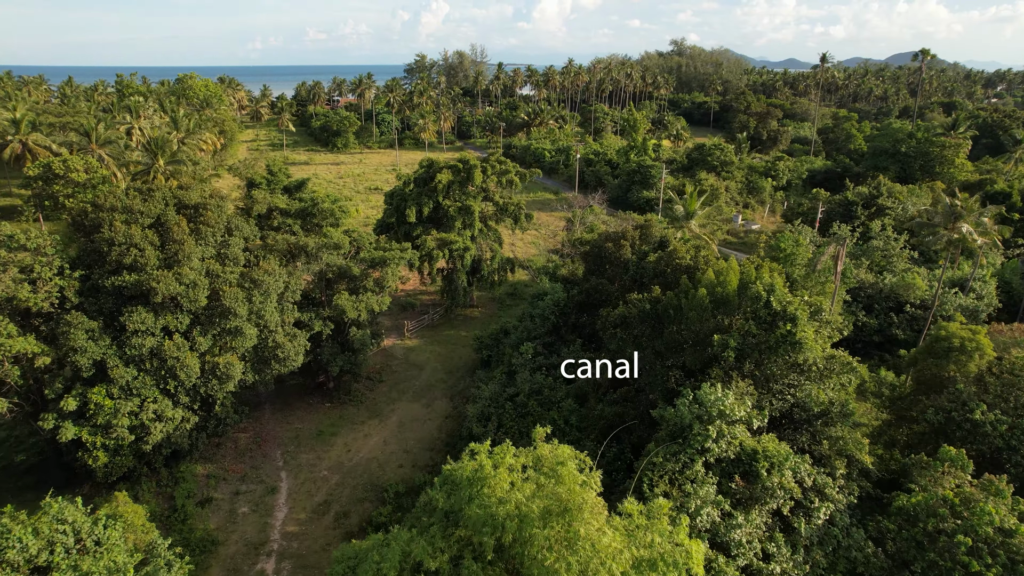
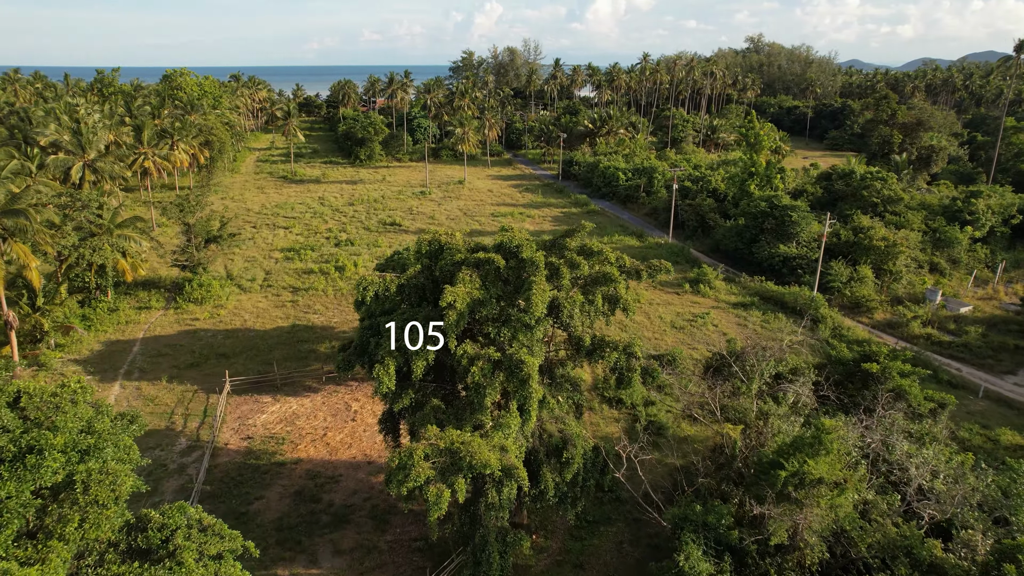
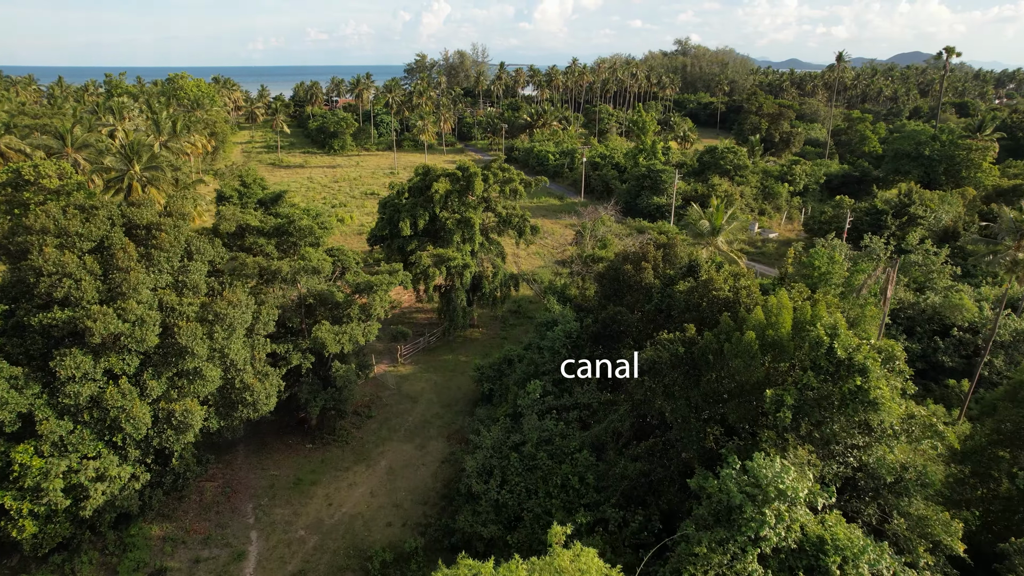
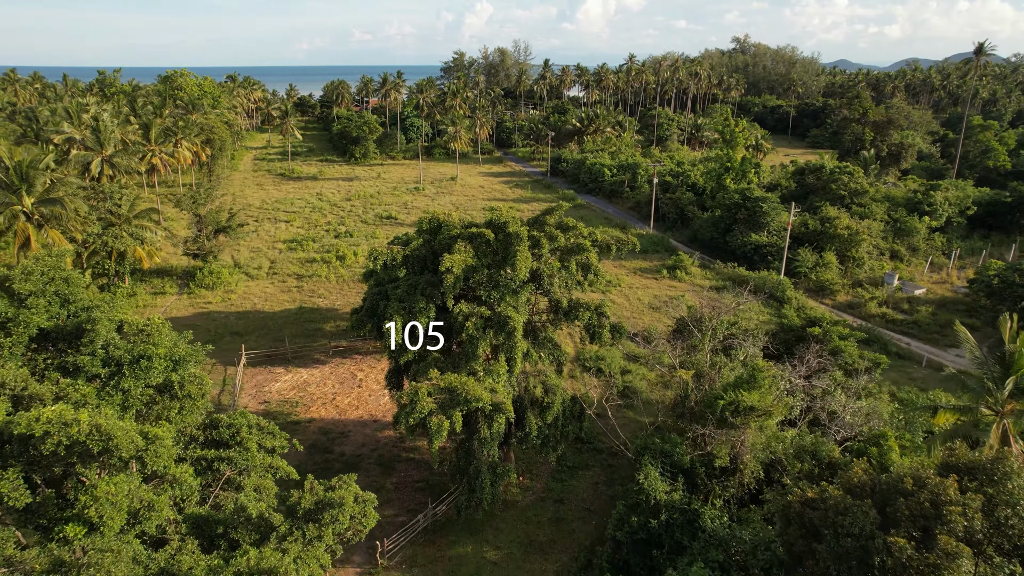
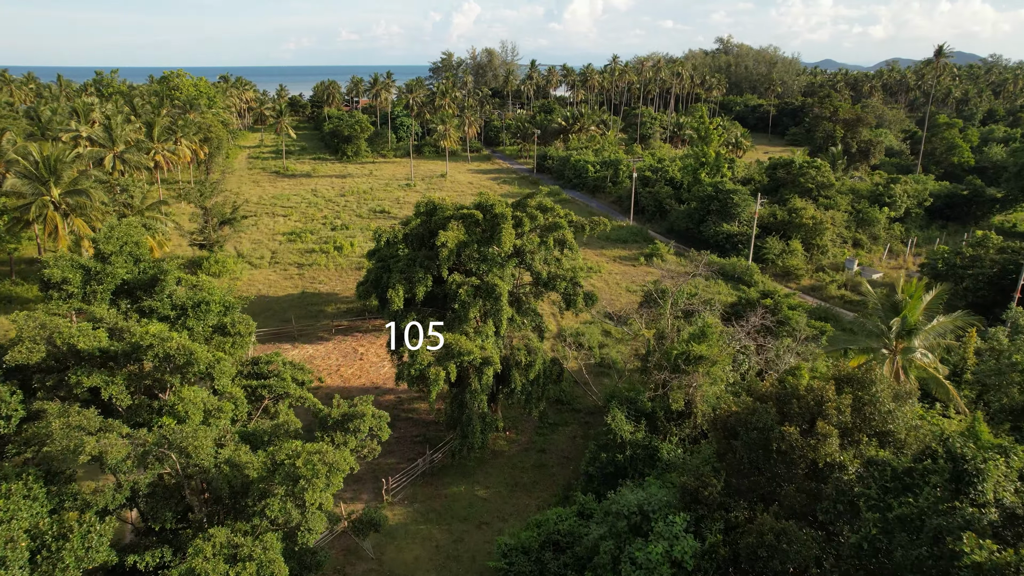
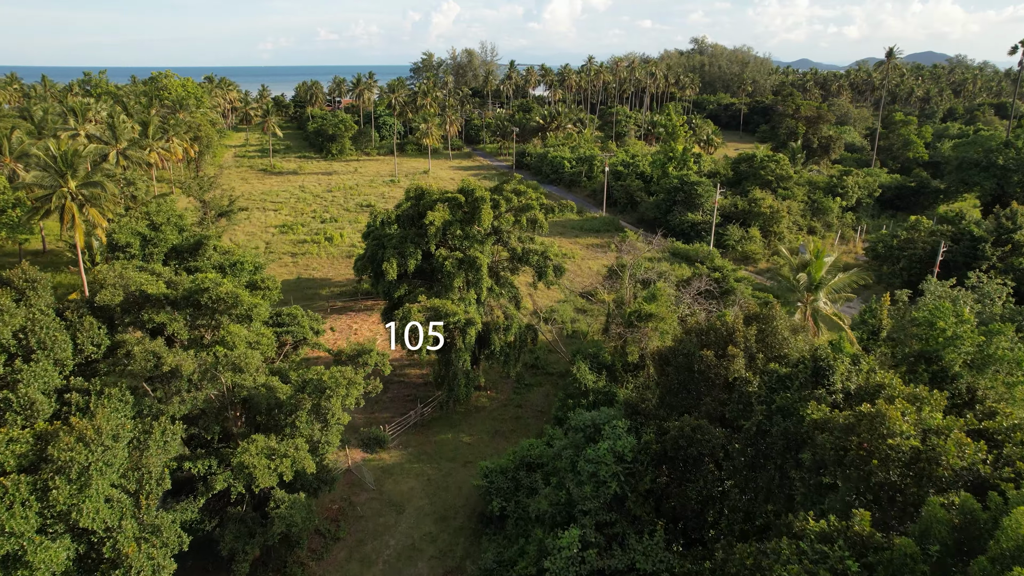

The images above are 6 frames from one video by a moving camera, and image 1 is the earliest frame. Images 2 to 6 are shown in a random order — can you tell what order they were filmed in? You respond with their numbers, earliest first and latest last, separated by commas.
3, 6, 5, 4, 2
